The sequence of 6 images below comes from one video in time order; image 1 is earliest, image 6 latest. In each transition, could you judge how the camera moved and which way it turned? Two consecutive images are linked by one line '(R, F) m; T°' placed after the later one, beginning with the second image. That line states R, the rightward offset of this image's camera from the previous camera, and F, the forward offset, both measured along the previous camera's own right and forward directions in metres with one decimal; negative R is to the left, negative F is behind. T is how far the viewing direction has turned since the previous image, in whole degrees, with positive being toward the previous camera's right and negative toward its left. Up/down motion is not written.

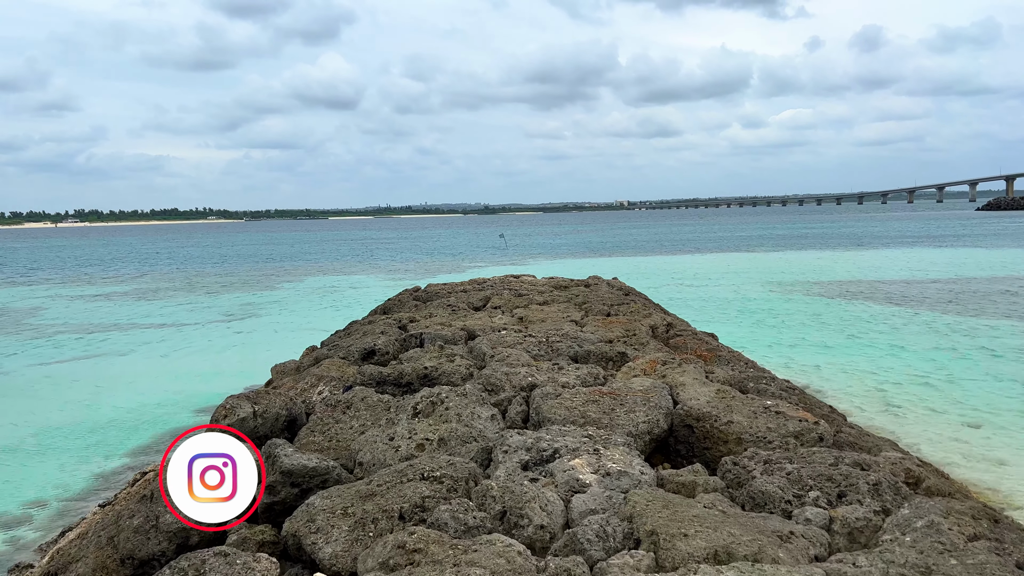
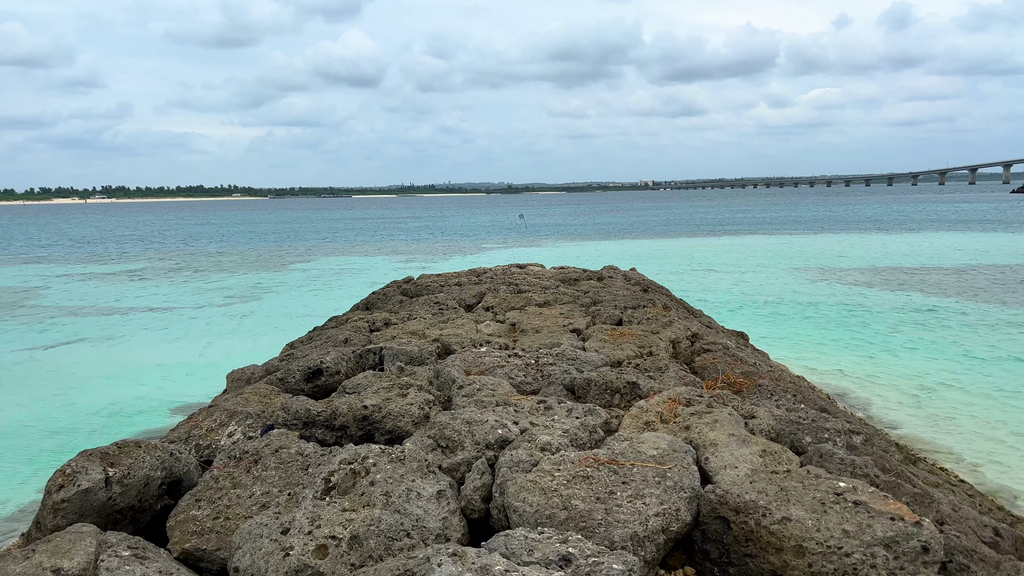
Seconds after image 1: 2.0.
(+0.3, +1.7) m; -2°
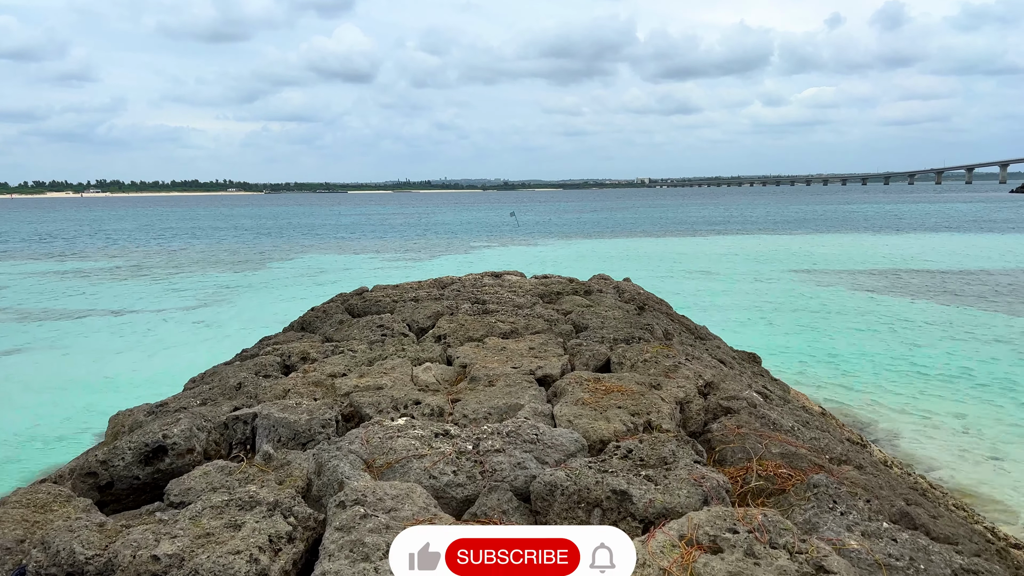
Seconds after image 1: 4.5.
(+0.3, +2.0) m; 0°
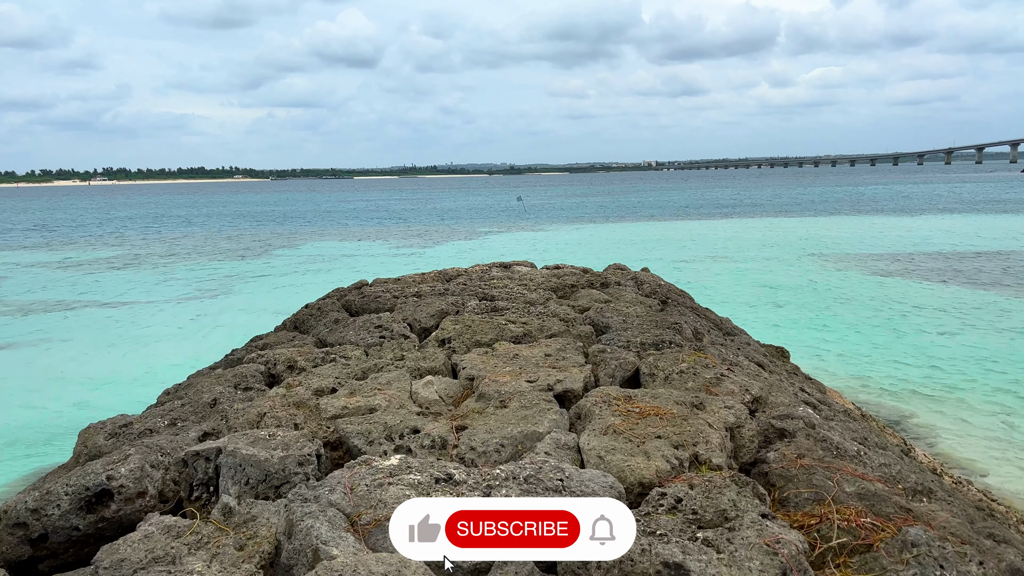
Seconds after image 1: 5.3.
(0.0, +0.8) m; 0°
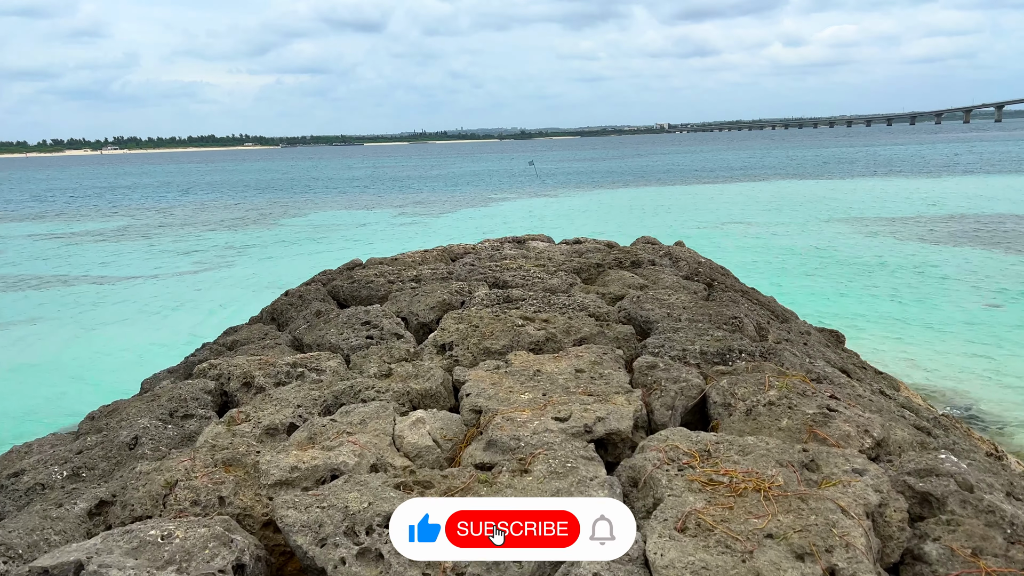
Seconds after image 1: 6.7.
(0.0, +1.4) m; -1°
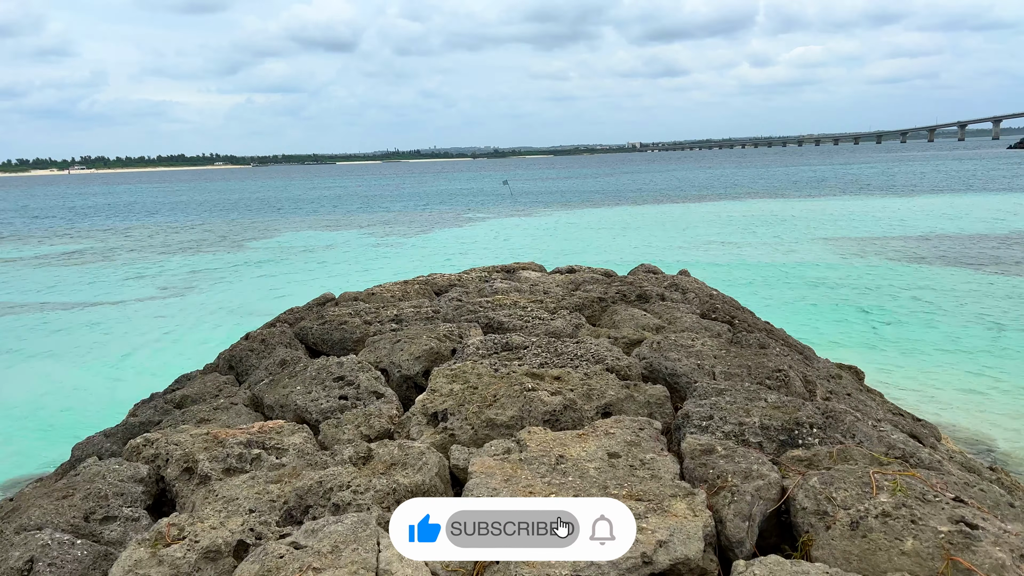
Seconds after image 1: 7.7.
(-0.2, +0.9) m; +2°
